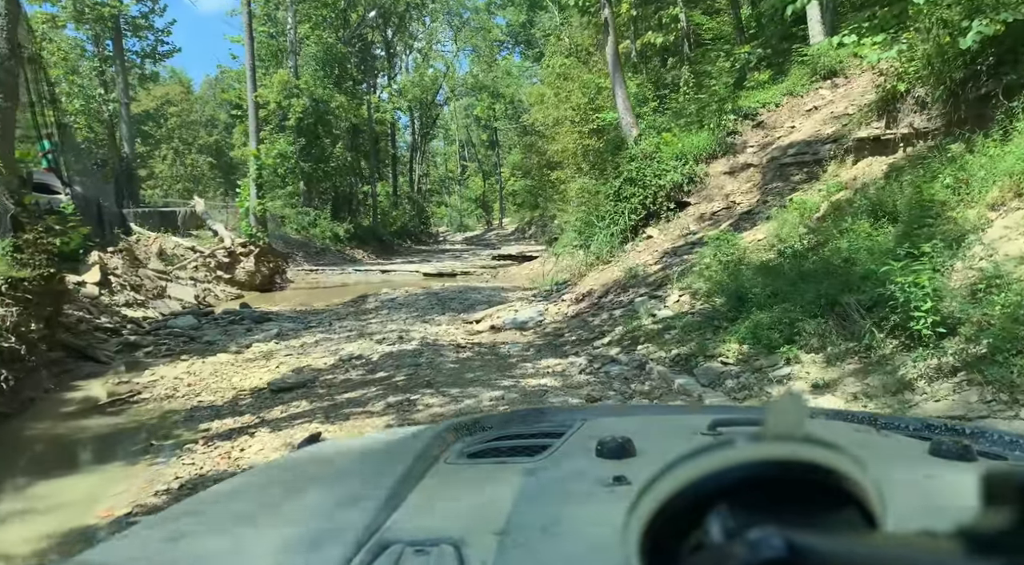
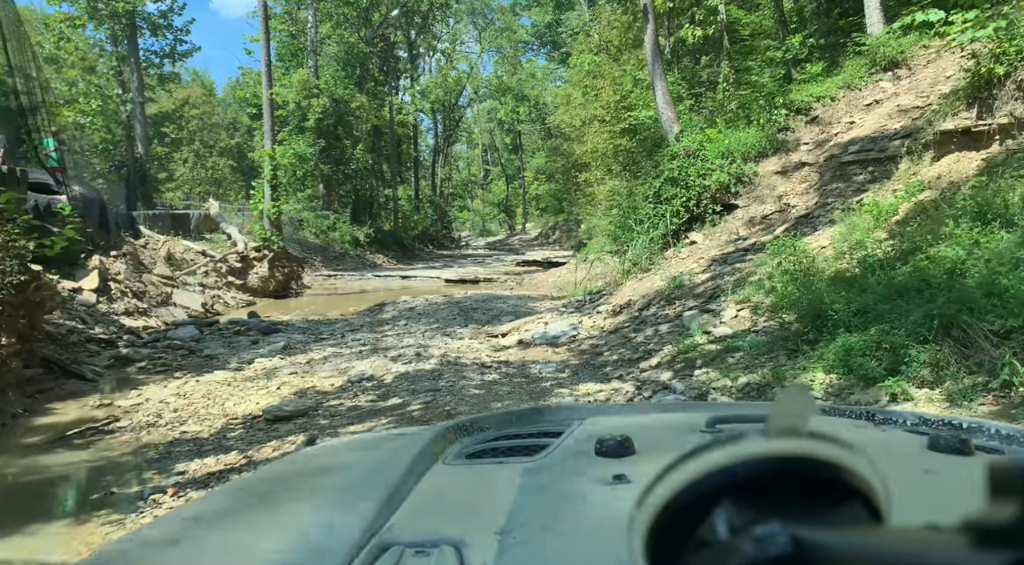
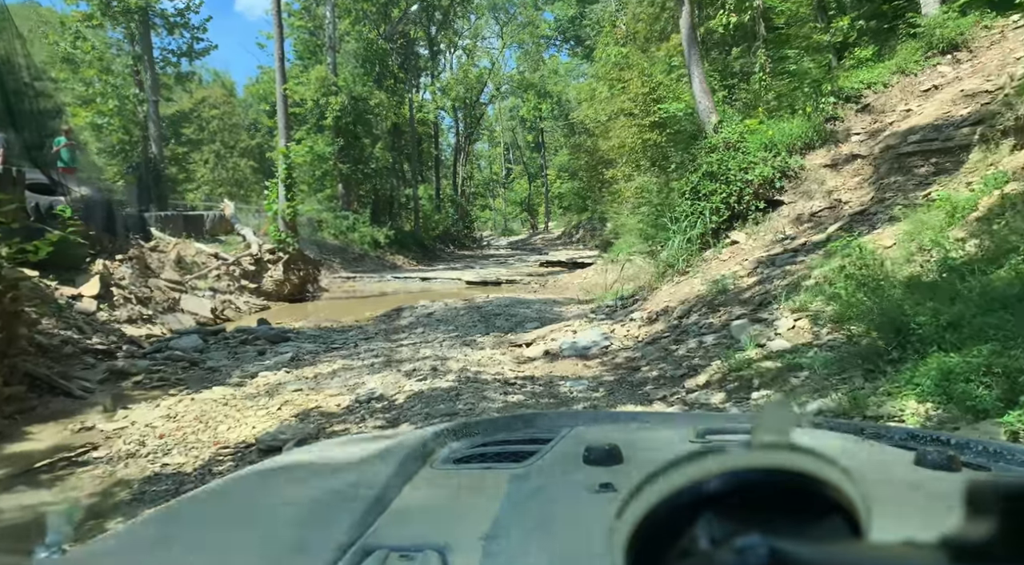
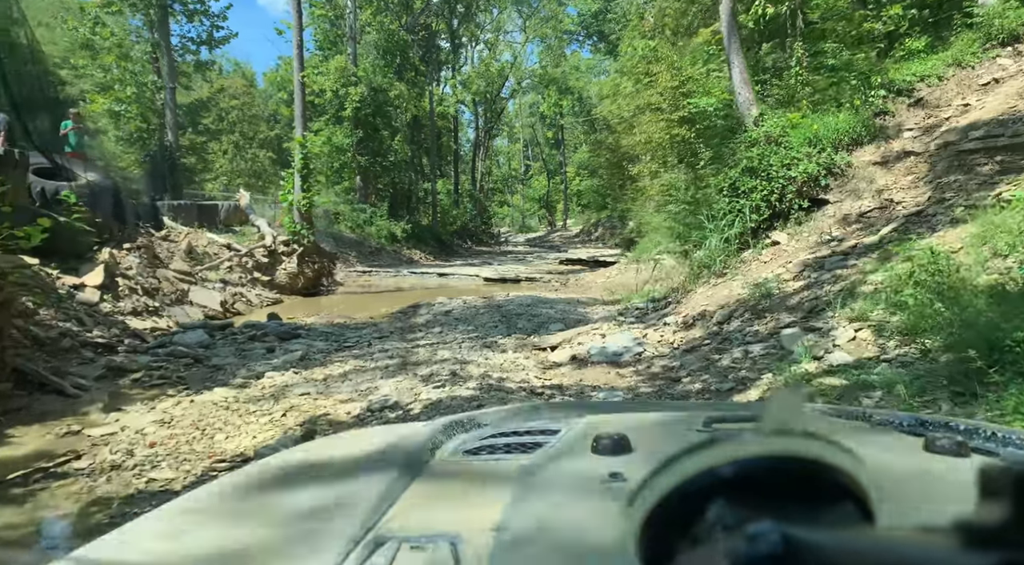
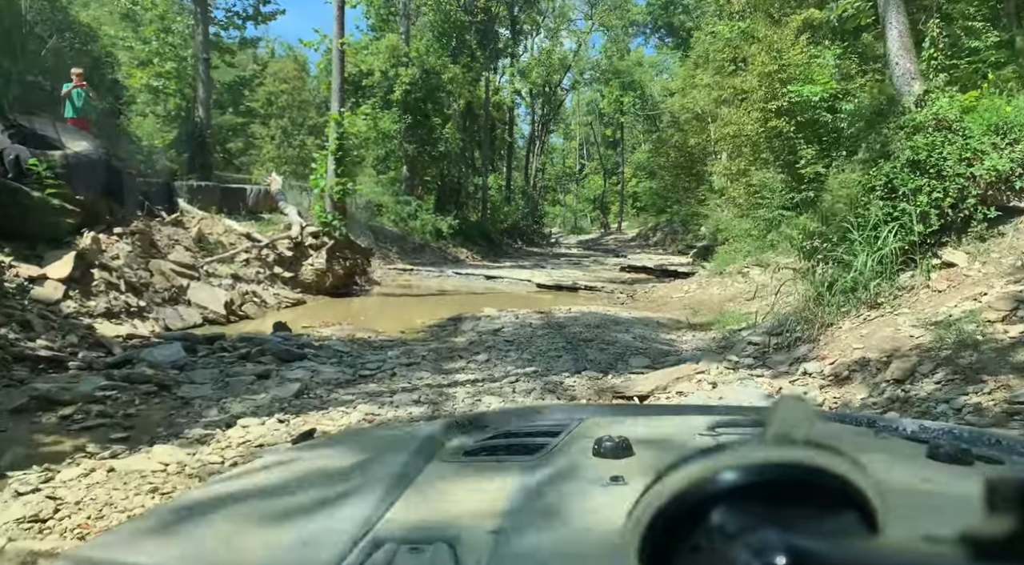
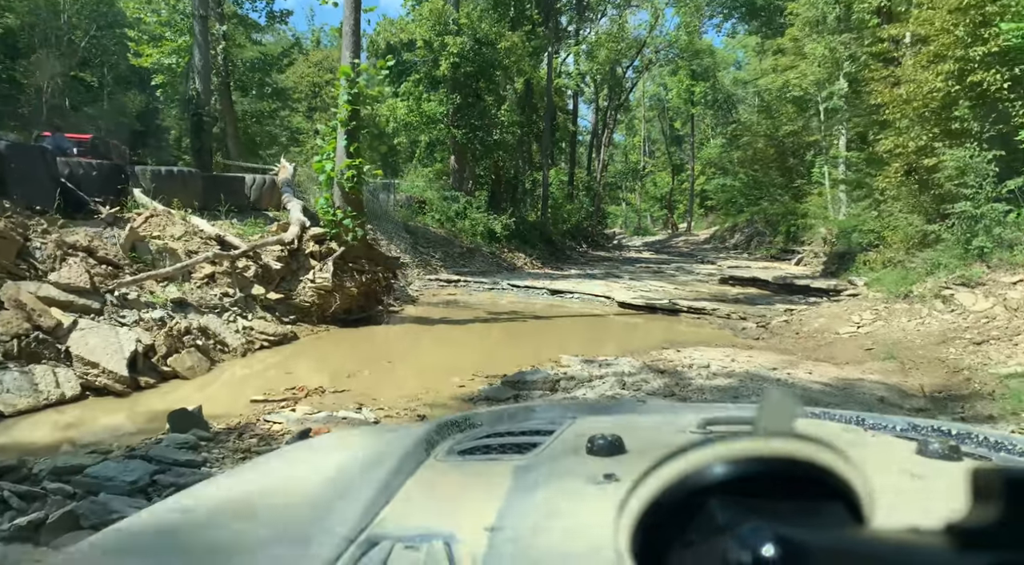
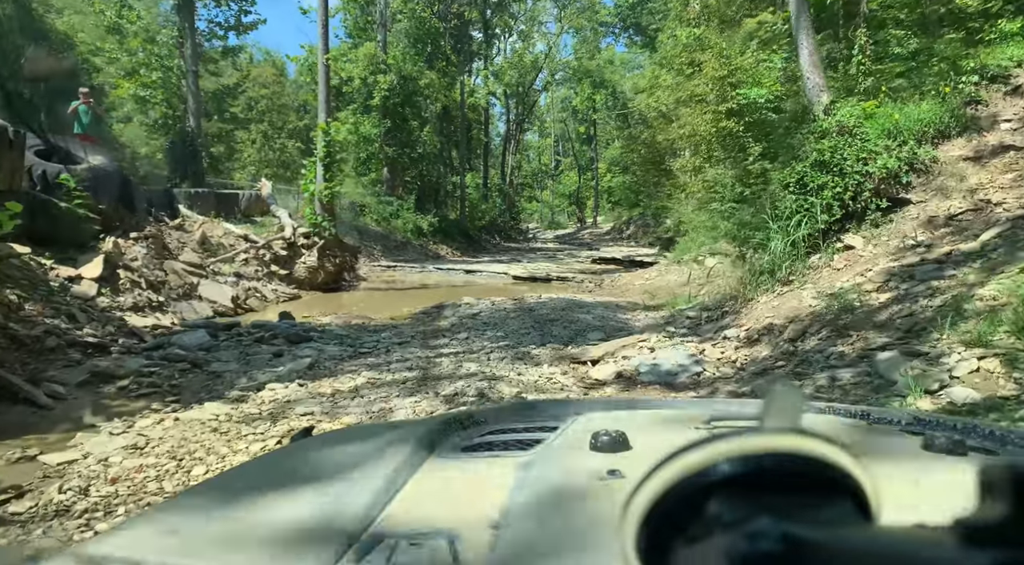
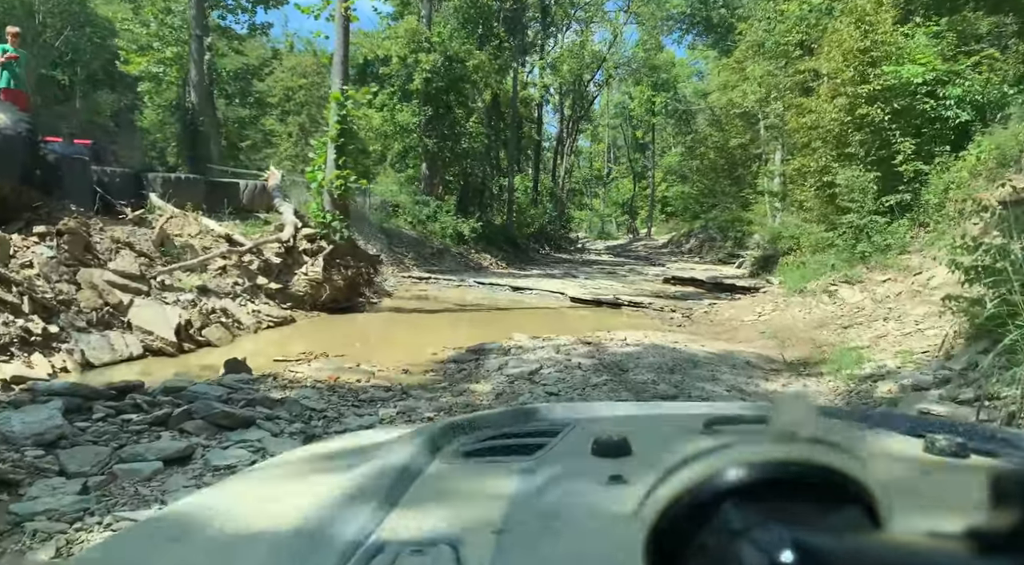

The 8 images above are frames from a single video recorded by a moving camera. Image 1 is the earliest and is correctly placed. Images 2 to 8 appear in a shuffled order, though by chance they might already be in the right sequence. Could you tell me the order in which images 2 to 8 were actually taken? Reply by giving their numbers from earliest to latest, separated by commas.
2, 3, 4, 7, 5, 8, 6
